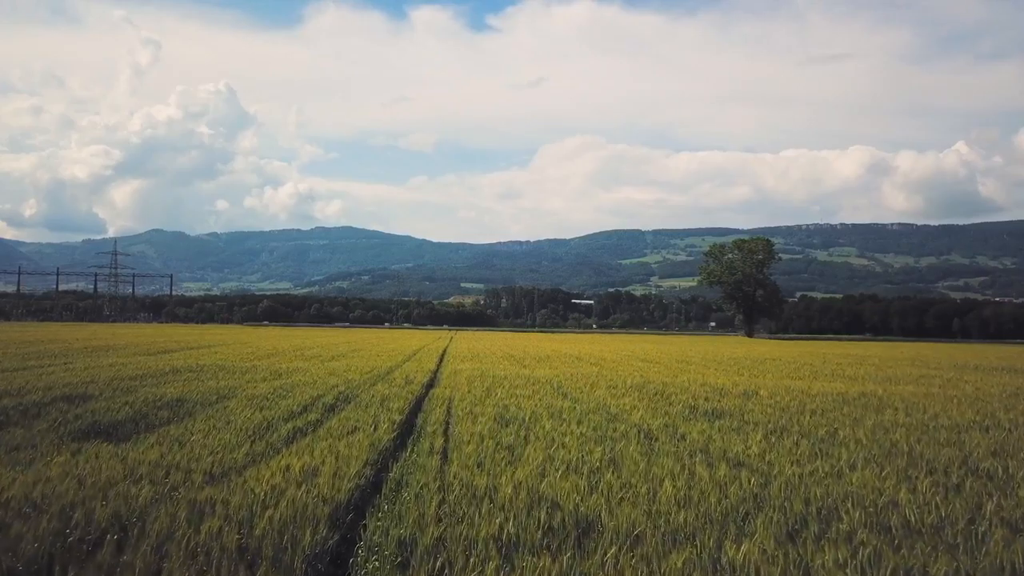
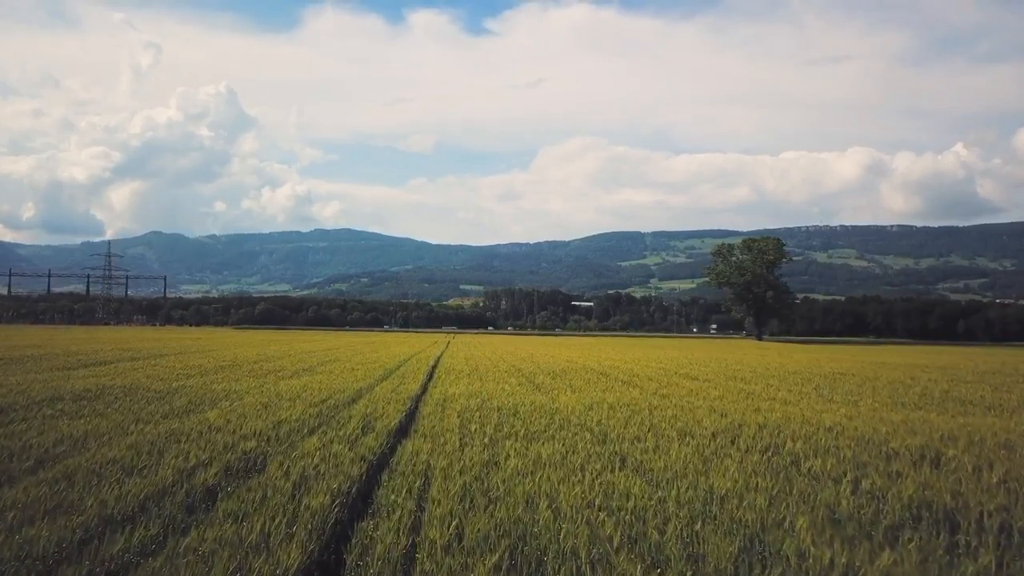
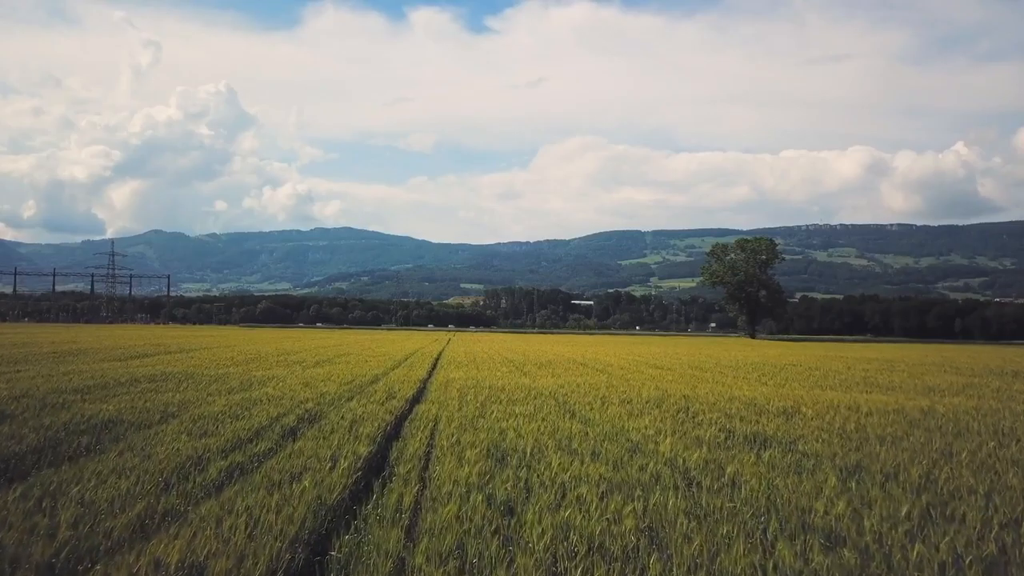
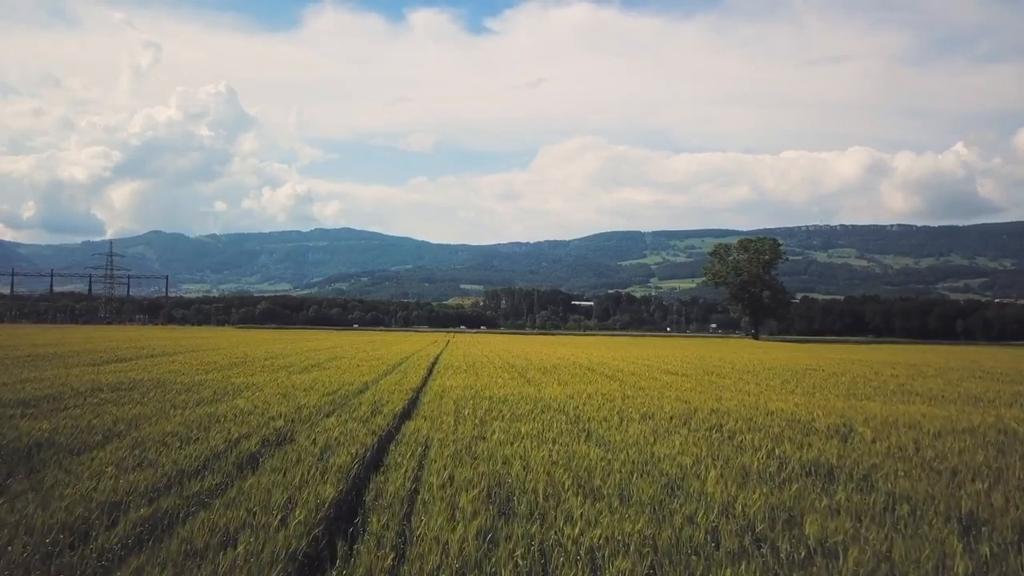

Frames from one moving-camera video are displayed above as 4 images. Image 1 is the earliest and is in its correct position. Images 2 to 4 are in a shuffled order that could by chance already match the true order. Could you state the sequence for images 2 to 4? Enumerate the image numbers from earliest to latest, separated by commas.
3, 4, 2
